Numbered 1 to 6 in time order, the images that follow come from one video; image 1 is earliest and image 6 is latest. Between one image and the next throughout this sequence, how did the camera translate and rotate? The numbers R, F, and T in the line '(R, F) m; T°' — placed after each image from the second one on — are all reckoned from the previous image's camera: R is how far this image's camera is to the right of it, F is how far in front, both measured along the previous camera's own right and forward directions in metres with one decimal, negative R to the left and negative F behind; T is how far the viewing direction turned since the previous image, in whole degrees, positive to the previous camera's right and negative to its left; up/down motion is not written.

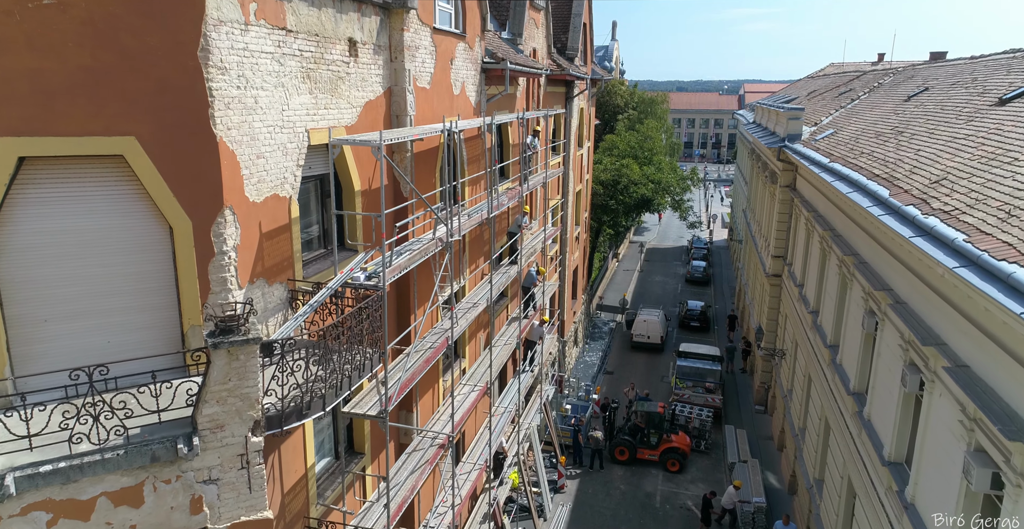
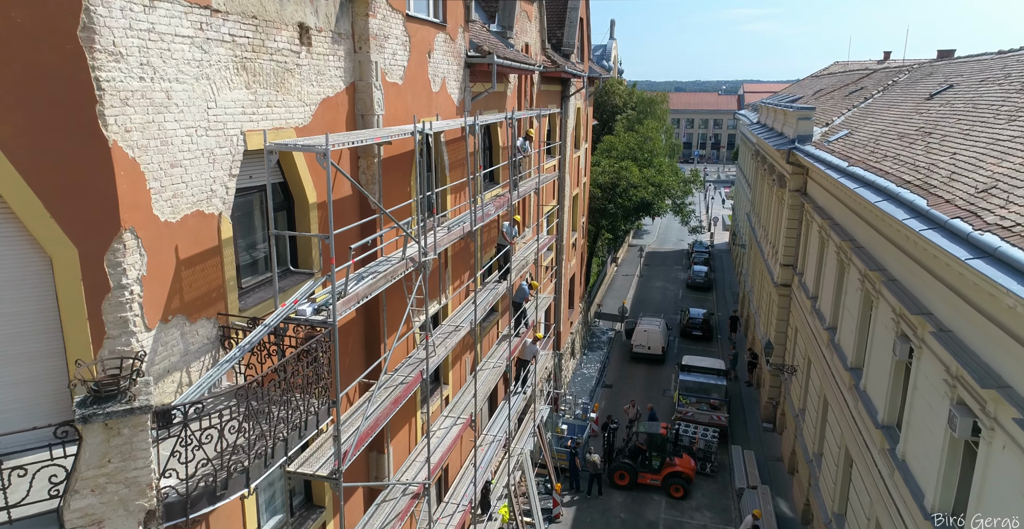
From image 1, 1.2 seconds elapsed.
(+0.2, +1.3) m; 0°
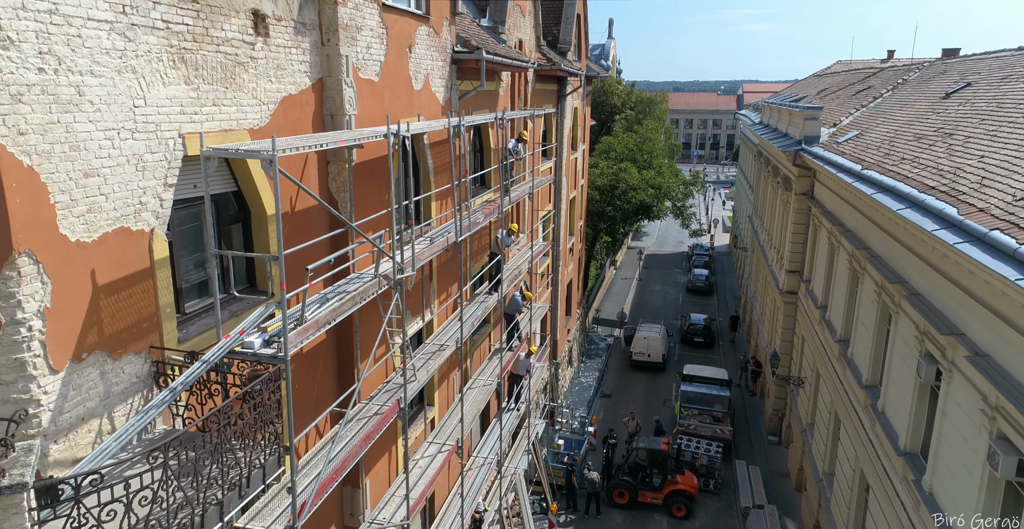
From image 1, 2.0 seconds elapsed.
(+0.1, +0.9) m; 0°
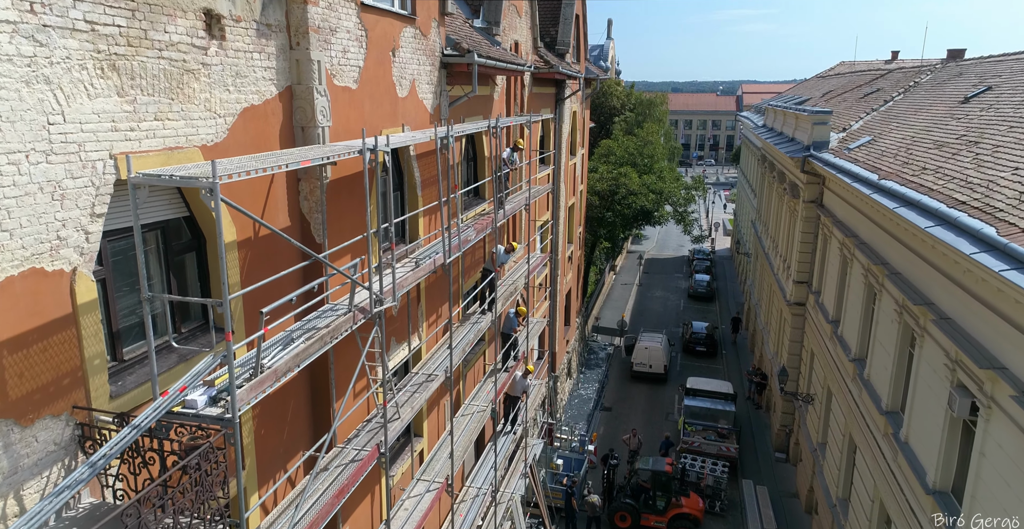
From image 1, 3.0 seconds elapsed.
(+0.1, +0.8) m; 0°
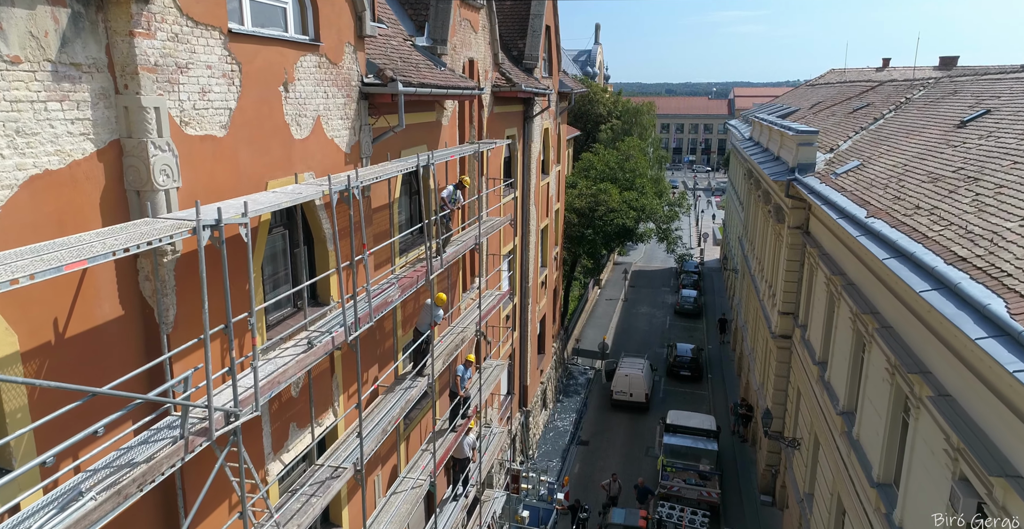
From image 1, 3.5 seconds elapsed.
(+0.8, +1.4) m; 0°
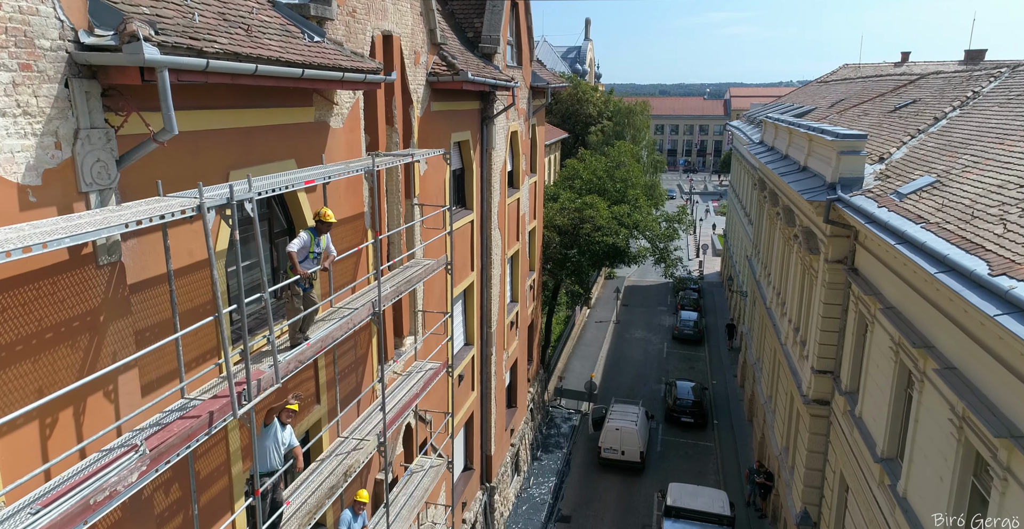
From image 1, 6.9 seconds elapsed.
(+0.9, +4.4) m; 0°
